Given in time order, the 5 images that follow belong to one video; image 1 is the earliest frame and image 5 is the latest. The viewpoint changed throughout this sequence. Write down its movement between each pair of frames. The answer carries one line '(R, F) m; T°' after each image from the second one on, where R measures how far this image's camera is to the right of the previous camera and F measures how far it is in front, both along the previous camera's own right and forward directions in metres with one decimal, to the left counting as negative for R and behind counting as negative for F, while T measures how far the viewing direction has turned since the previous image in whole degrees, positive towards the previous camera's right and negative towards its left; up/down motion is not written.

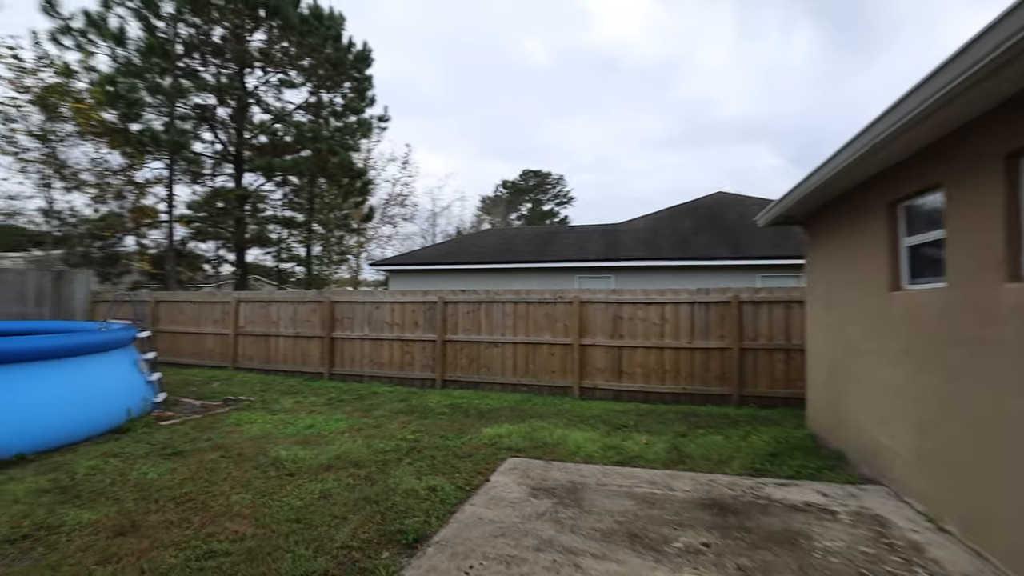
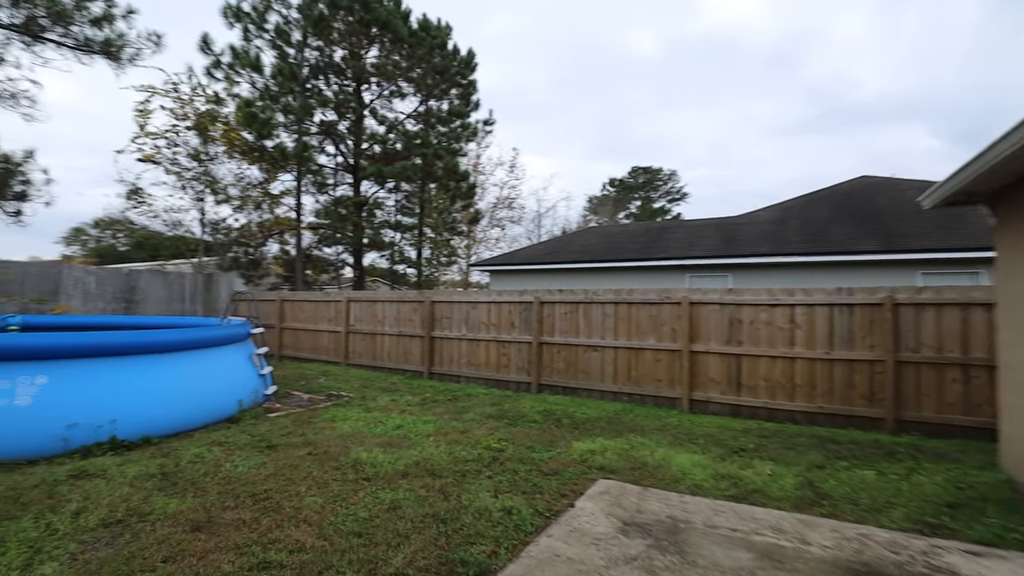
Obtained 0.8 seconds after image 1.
(+0.1, +0.4) m; -13°
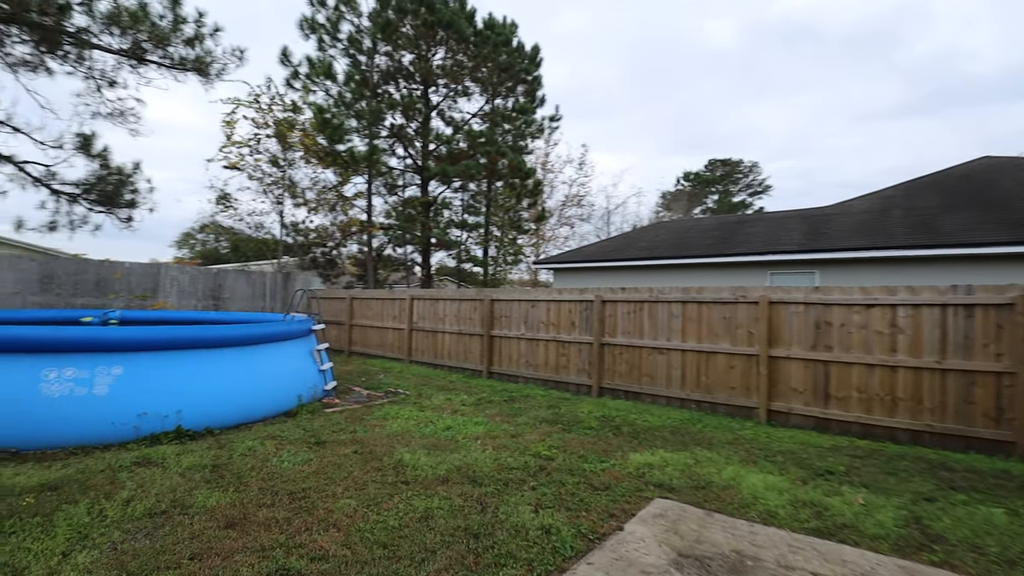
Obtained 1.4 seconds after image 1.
(+0.2, +0.3) m; -8°
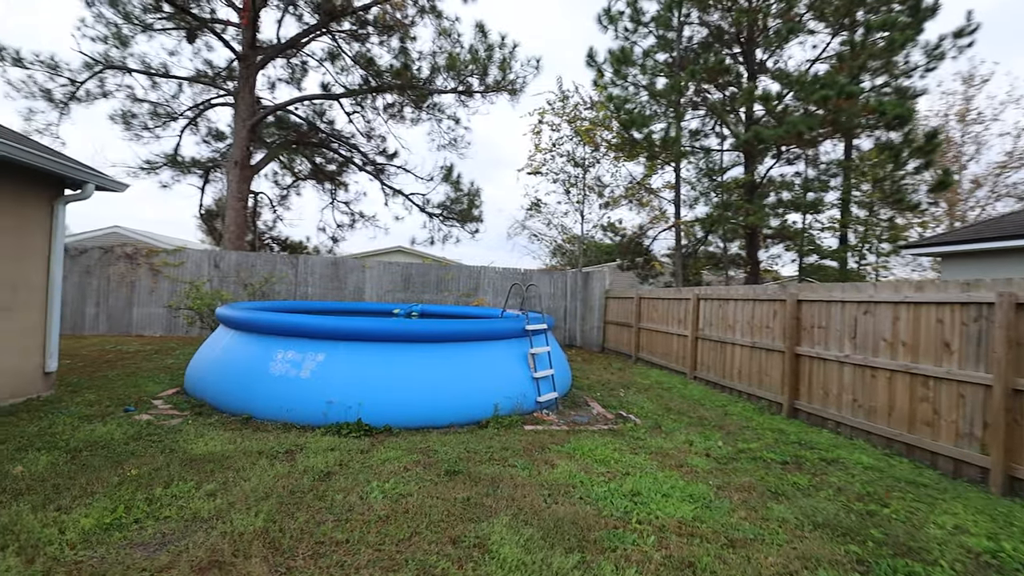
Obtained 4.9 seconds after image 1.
(+0.8, +1.9) m; -40°
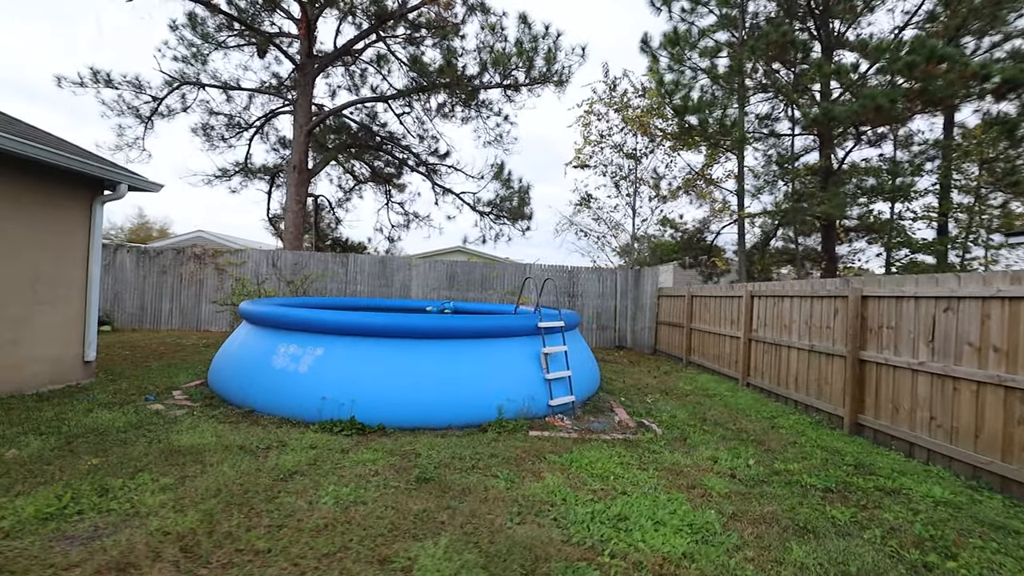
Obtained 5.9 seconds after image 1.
(+0.6, +0.4) m; -8°
